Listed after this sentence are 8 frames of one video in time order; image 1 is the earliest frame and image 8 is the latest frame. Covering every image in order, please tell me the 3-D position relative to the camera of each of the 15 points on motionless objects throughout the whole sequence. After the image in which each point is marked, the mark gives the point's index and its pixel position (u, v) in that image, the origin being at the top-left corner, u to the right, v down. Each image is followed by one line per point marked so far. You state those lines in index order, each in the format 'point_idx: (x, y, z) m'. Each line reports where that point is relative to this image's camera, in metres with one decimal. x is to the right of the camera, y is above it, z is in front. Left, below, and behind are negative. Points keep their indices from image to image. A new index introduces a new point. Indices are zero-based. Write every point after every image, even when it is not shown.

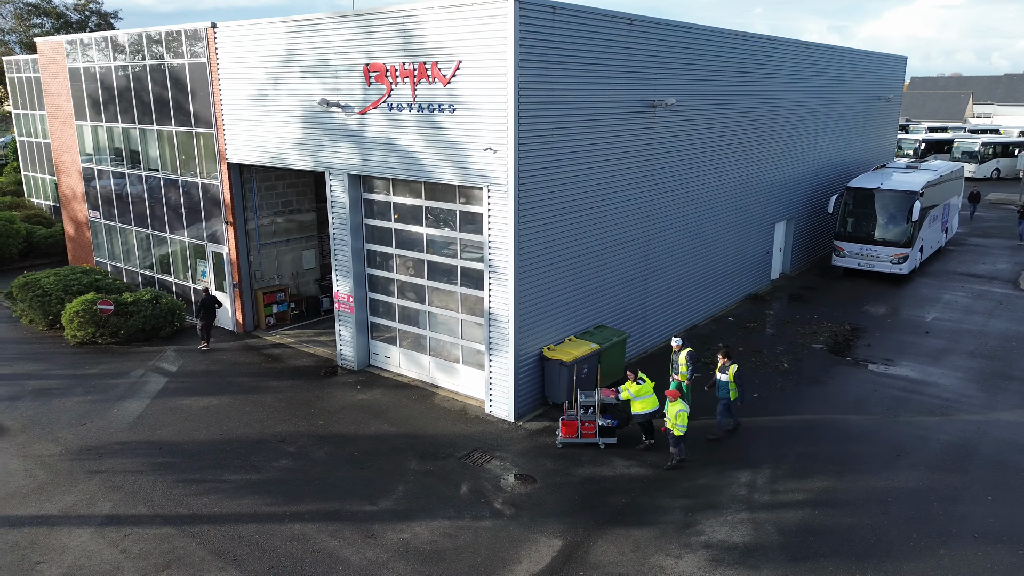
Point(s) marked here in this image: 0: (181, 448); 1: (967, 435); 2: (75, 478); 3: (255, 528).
0: (-4.8, -2.3, +11.1) m
1: (+7.0, -2.3, +11.9) m
2: (-5.7, -2.5, +10.1) m
3: (-3.0, -2.8, +9.1) m
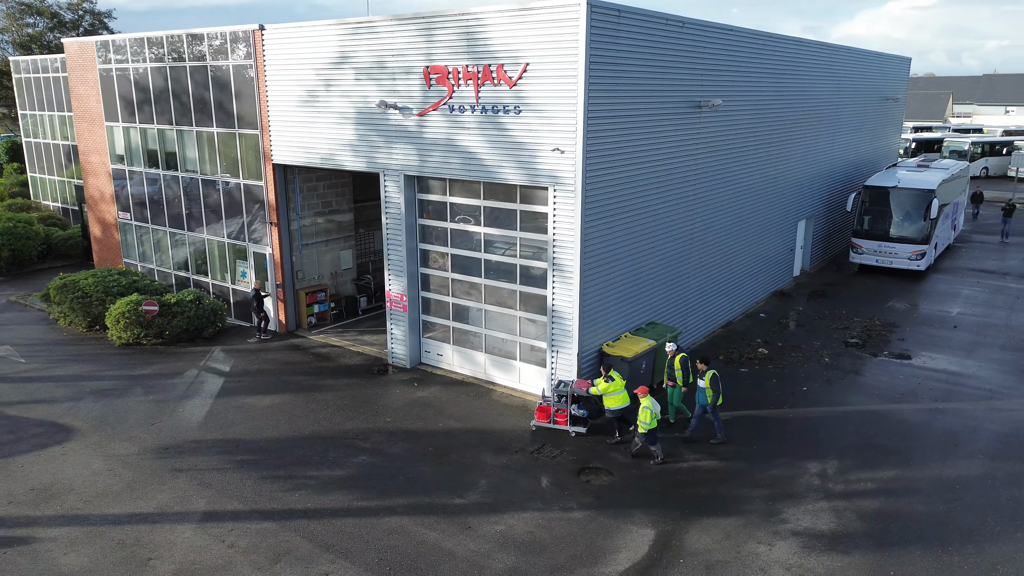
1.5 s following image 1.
0: (-3.7, -2.3, +11.2) m
1: (+8.1, -2.2, +12.3) m
2: (-4.6, -2.5, +10.2) m
3: (-1.9, -2.8, +9.3) m
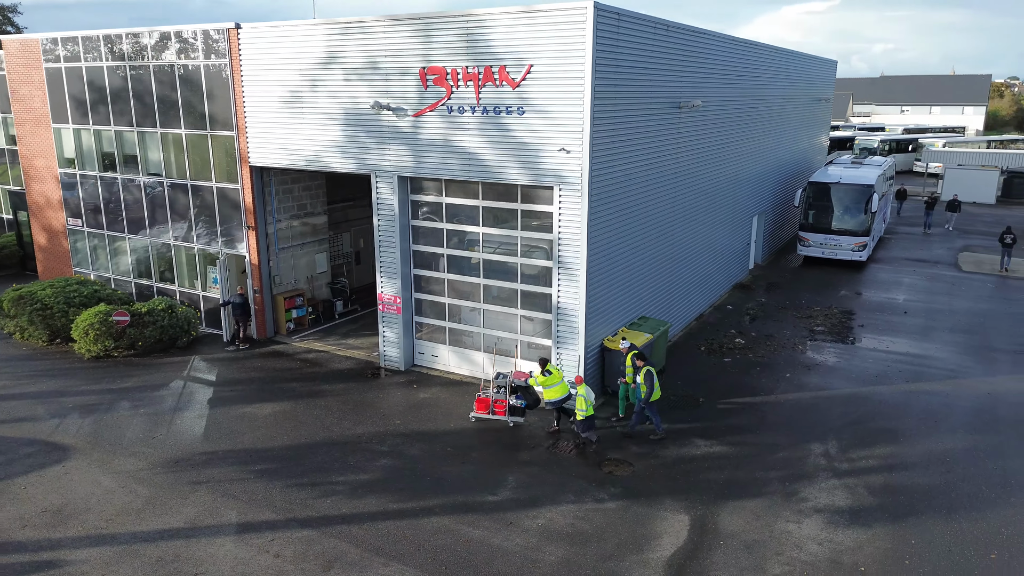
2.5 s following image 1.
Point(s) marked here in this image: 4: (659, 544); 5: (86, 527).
0: (-3.4, -2.4, +11.0) m
1: (+8.1, -1.9, +13.4) m
2: (-4.2, -2.6, +9.9) m
3: (-1.4, -2.8, +9.2) m
4: (+1.7, -3.0, +8.9) m
5: (-4.9, -2.8, +9.0) m
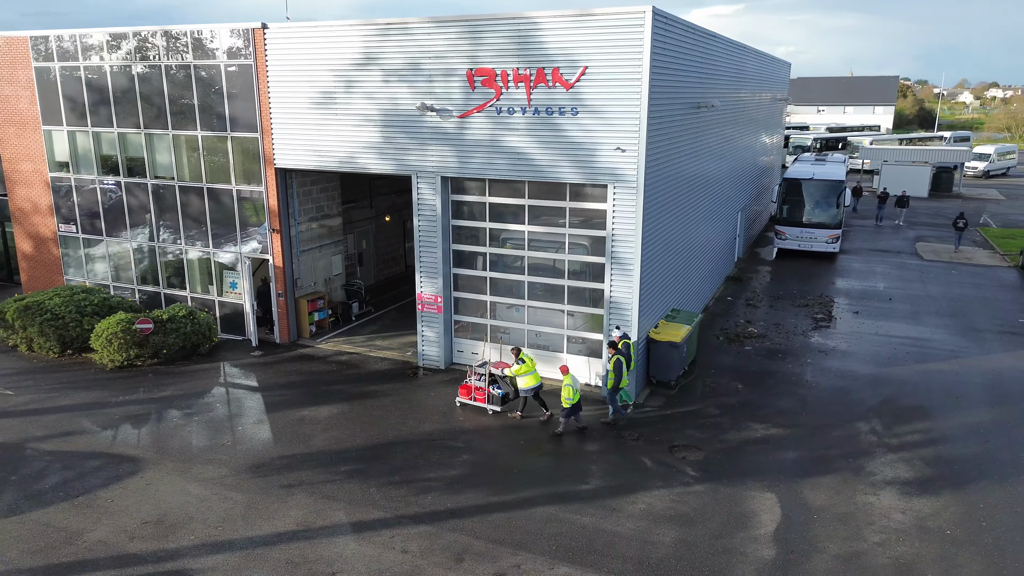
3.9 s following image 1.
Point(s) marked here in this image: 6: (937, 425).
0: (-2.3, -2.4, +11.0) m
1: (+9.0, -1.7, +14.5) m
2: (-2.9, -2.6, +9.8) m
3: (-0.1, -2.8, +9.4) m
4: (+3.0, -2.8, +9.5) m
5: (-3.6, -2.8, +8.9) m
6: (+6.8, -2.2, +12.4) m
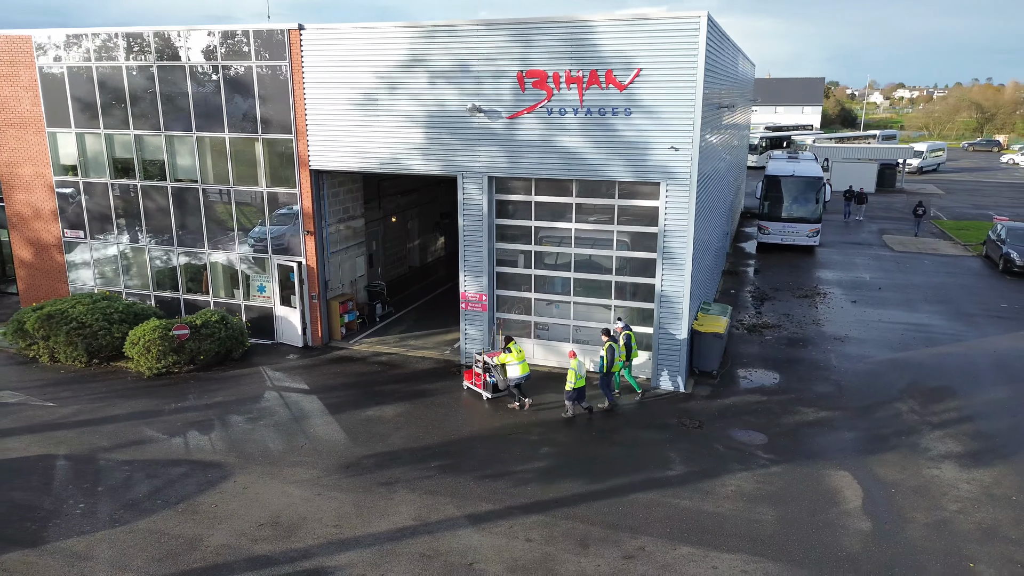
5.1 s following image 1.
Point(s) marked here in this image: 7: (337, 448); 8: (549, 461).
0: (-1.1, -2.4, +11.1) m
1: (+9.8, -1.4, +15.6) m
2: (-1.7, -2.6, +9.9) m
3: (+1.2, -2.7, +9.8) m
4: (+4.3, -2.7, +10.1) m
5: (-2.2, -2.8, +8.9) m
6: (+7.8, -2.0, +13.3) m
7: (-2.6, -2.3, +11.3) m
8: (+0.5, -2.5, +11.0) m
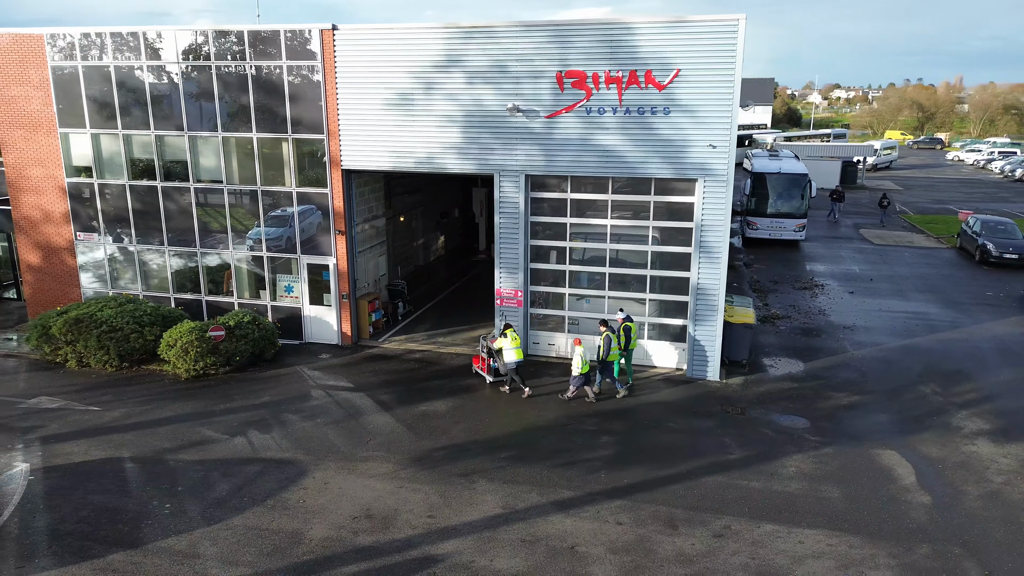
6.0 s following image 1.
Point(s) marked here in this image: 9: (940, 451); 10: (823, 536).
0: (-0.2, -2.3, +11.4) m
1: (+10.4, -1.2, +16.6) m
2: (-0.6, -2.6, +10.1) m
3: (+2.3, -2.6, +10.2) m
4: (+5.3, -2.5, +10.7) m
5: (-1.1, -2.8, +9.1) m
6: (+8.6, -1.8, +14.2) m
7: (-1.6, -2.3, +11.4) m
8: (+1.5, -2.4, +11.3) m
9: (+6.3, -2.4, +11.4) m
10: (+3.6, -2.9, +9.0) m
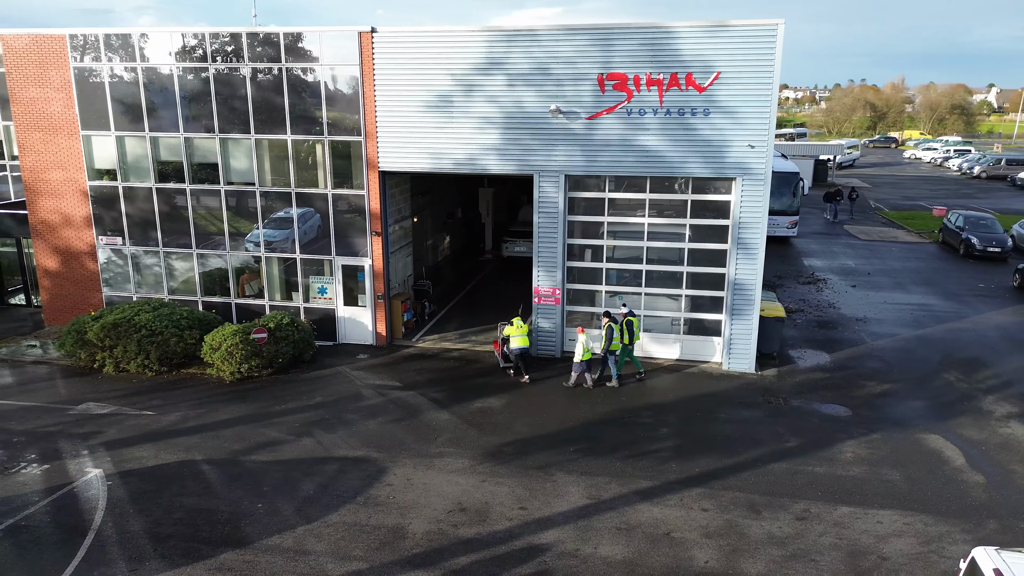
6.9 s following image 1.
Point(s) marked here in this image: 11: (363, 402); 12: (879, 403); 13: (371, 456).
0: (+0.8, -2.3, +11.7) m
1: (+11.0, -1.0, +17.4) m
2: (+0.4, -2.5, +10.4) m
3: (+3.3, -2.5, +10.6) m
4: (+6.4, -2.4, +11.3) m
5: (0.0, -2.8, +9.3) m
6: (+9.4, -1.6, +14.9) m
7: (-0.6, -2.3, +11.6) m
8: (+2.5, -2.3, +11.7) m
9: (+7.3, -2.3, +12.0) m
10: (+4.8, -2.8, +9.5) m
11: (-2.6, -1.9, +13.1) m
12: (+6.3, -2.0, +13.3) m
13: (-2.0, -2.4, +11.0) m
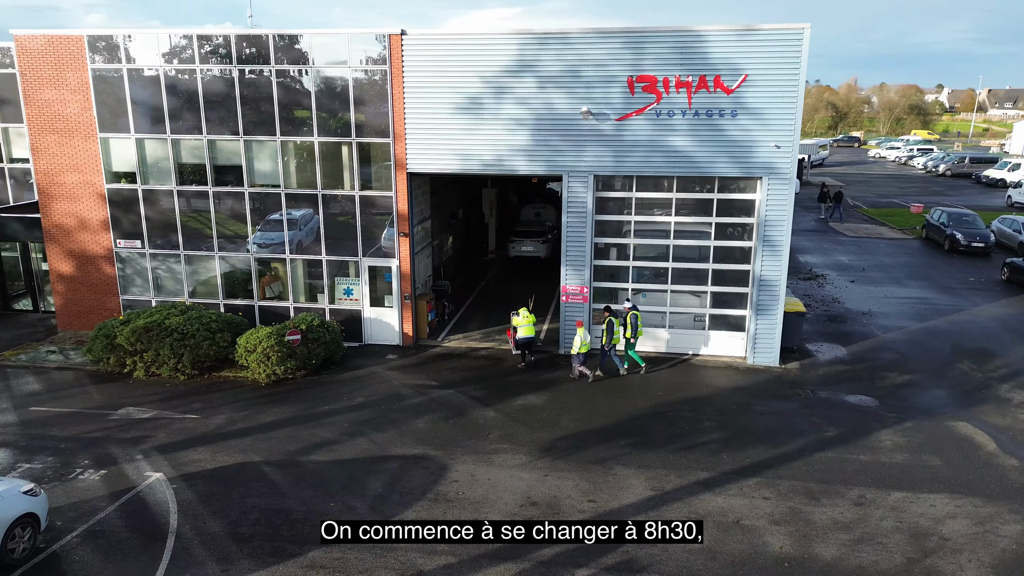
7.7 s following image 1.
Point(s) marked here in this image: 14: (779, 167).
0: (+1.6, -2.2, +11.9) m
1: (+11.5, -0.8, +18.2) m
2: (+1.3, -2.5, +10.7) m
3: (+4.1, -2.5, +11.0) m
4: (+7.1, -2.3, +11.8) m
5: (+0.9, -2.7, +9.6) m
6: (+10.0, -1.5, +15.6) m
7: (+0.1, -2.3, +11.8) m
8: (+3.2, -2.3, +12.1) m
9: (+8.0, -2.2, +12.6) m
10: (+5.6, -2.7, +10.0) m
11: (-1.8, -1.9, +13.2) m
12: (+7.0, -1.9, +13.9) m
13: (-1.2, -2.4, +11.1) m
14: (+4.9, +2.2, +14.2) m
